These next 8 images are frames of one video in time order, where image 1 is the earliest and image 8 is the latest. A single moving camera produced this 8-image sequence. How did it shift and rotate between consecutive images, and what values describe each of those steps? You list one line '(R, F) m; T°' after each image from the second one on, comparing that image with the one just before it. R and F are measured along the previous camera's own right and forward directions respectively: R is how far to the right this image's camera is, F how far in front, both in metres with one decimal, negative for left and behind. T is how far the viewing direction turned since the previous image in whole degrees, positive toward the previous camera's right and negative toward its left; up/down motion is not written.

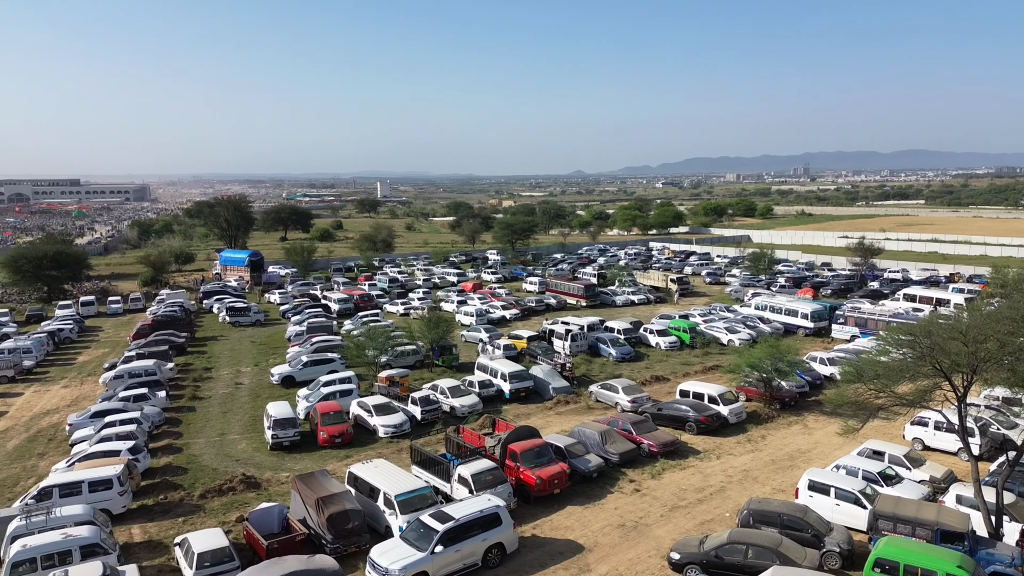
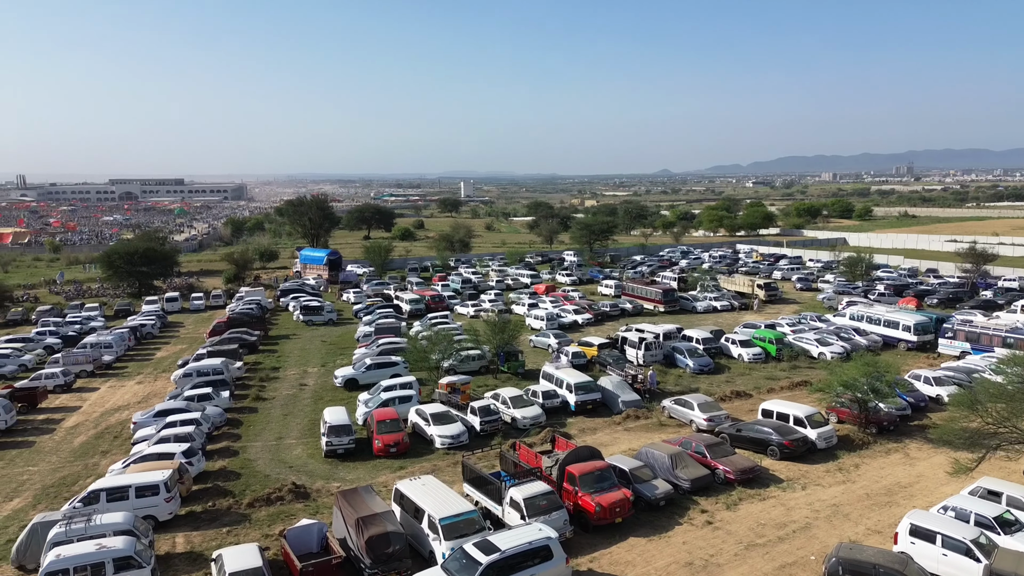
(+0.5, +1.4) m; -7°
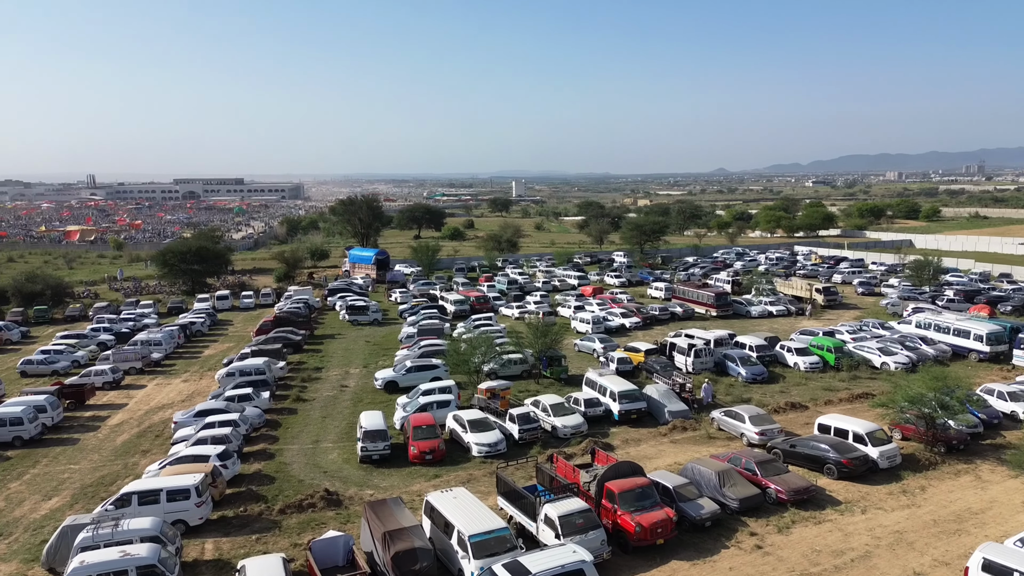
(+0.3, +0.8) m; -4°
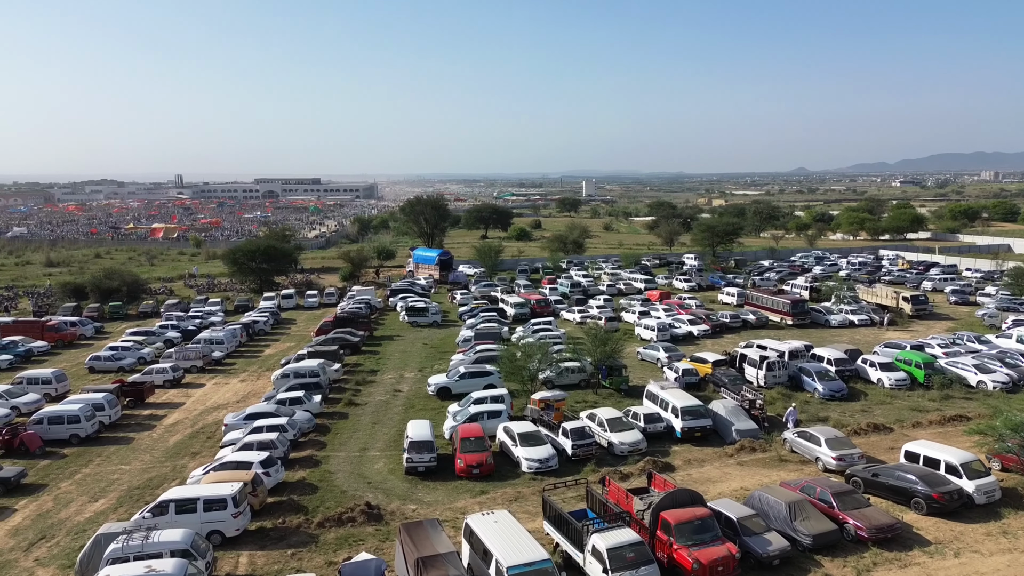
(+0.4, +1.1) m; -6°
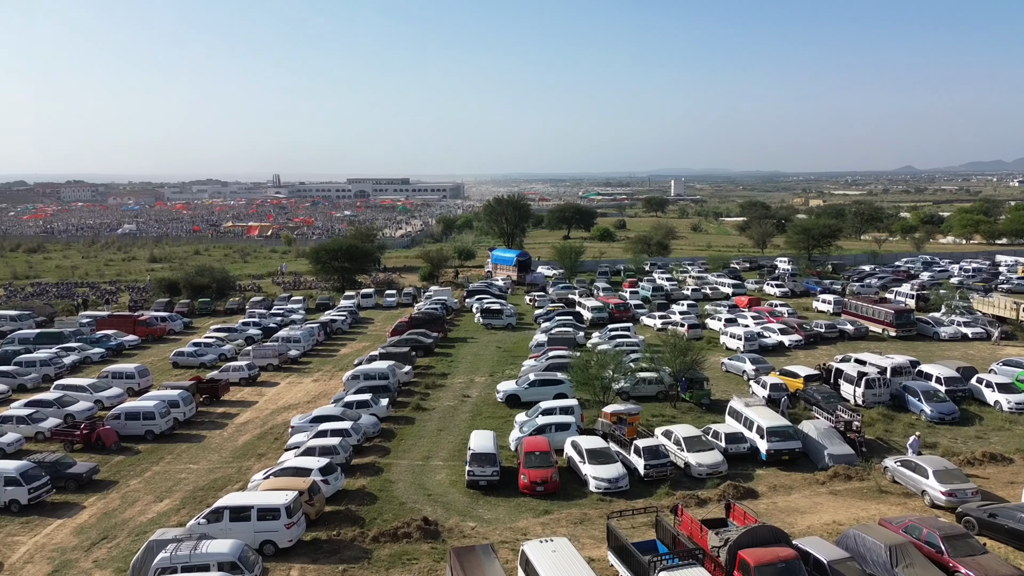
(+0.4, +1.1) m; -7°
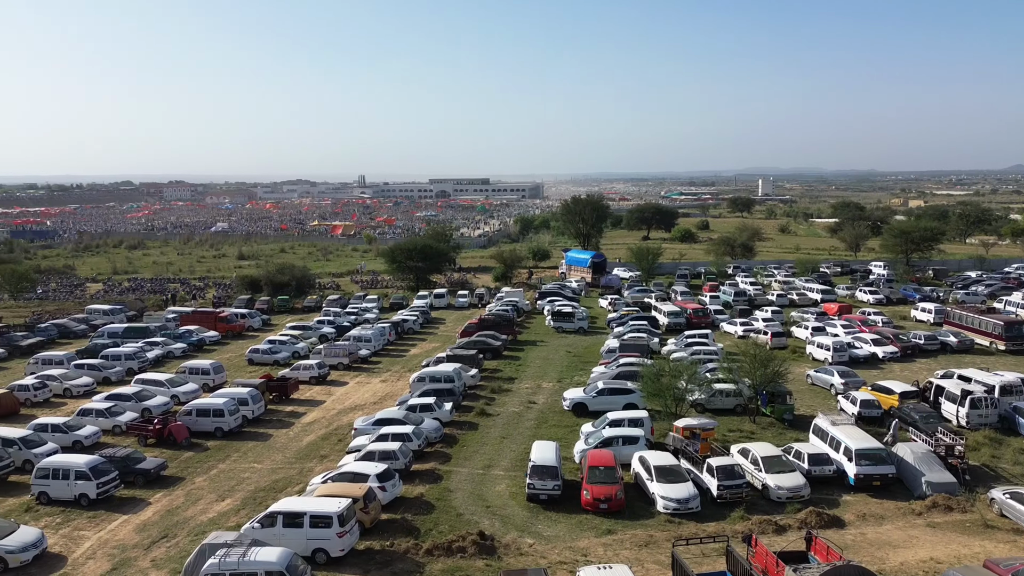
(+0.3, +0.8) m; -6°
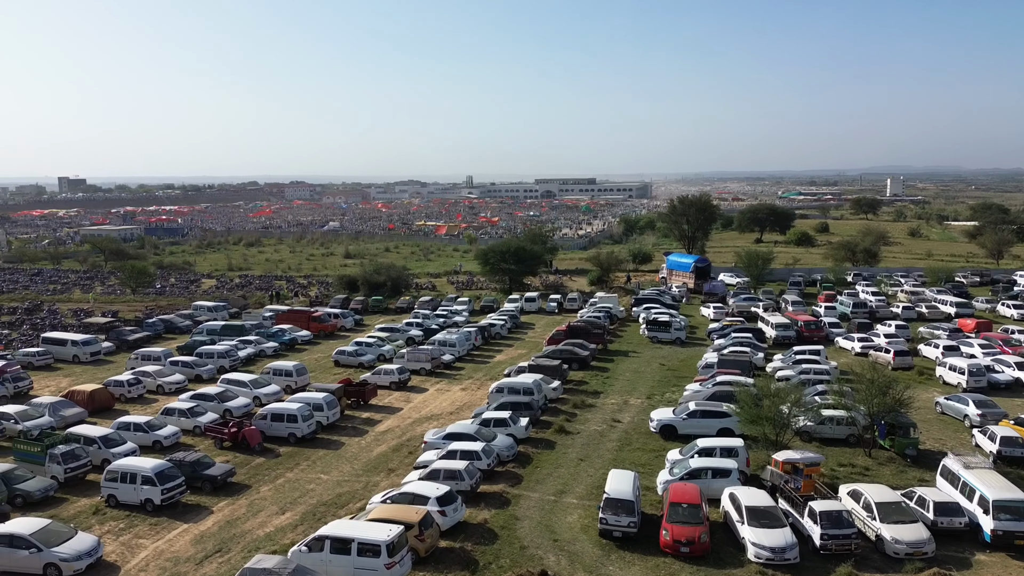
(+0.7, +1.5) m; -8°
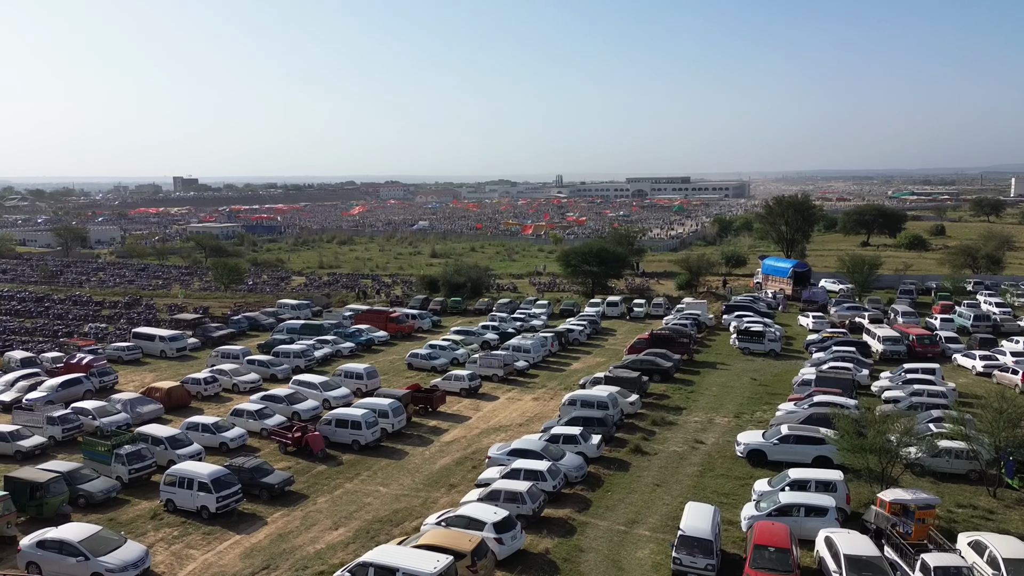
(+0.5, +1.4) m; -7°
